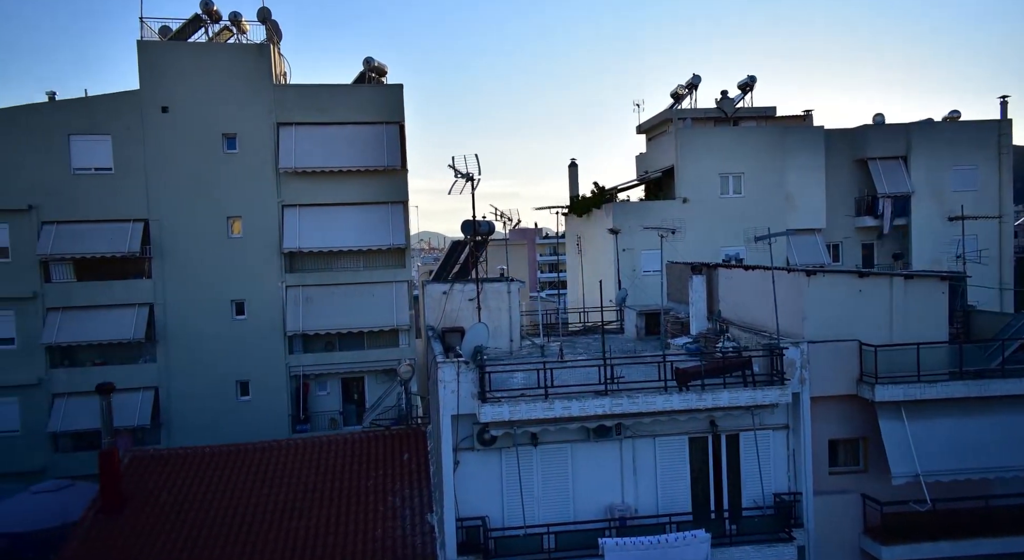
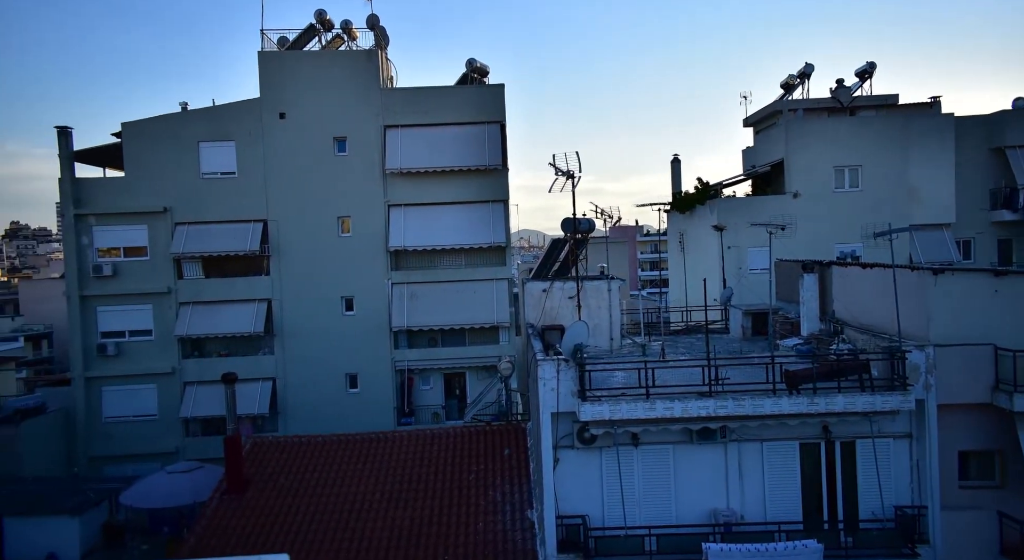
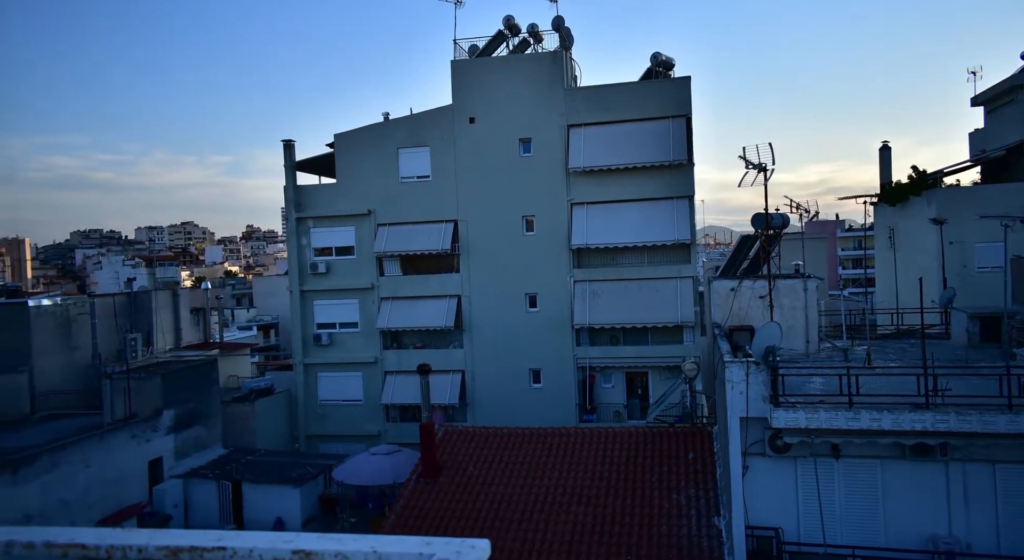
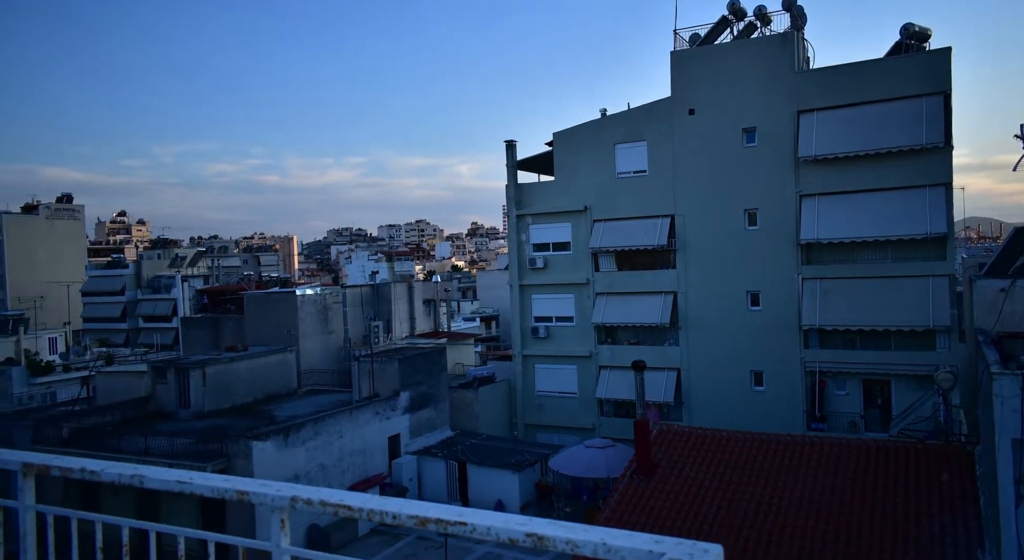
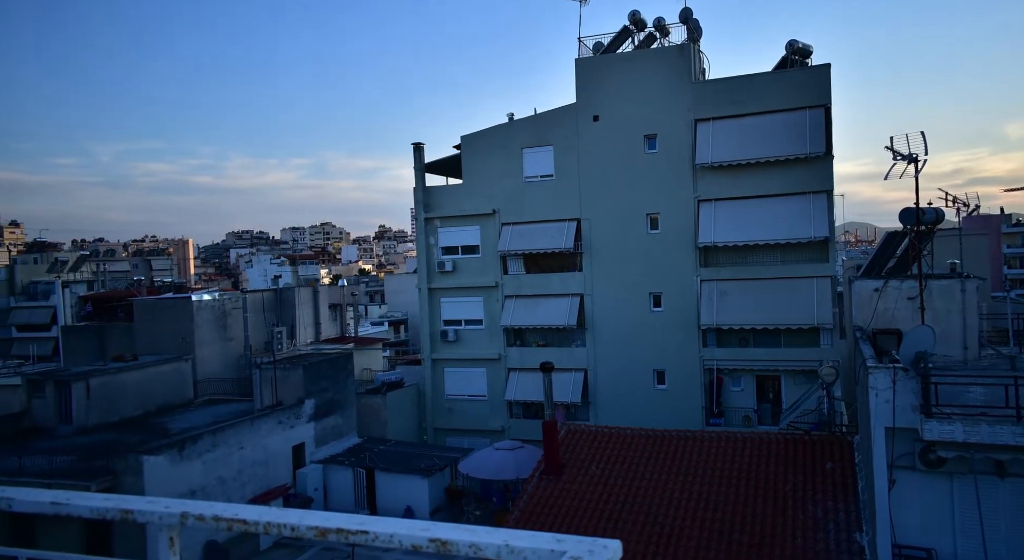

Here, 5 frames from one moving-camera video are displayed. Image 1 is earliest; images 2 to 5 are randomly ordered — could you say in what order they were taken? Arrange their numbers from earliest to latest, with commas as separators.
2, 3, 5, 4
